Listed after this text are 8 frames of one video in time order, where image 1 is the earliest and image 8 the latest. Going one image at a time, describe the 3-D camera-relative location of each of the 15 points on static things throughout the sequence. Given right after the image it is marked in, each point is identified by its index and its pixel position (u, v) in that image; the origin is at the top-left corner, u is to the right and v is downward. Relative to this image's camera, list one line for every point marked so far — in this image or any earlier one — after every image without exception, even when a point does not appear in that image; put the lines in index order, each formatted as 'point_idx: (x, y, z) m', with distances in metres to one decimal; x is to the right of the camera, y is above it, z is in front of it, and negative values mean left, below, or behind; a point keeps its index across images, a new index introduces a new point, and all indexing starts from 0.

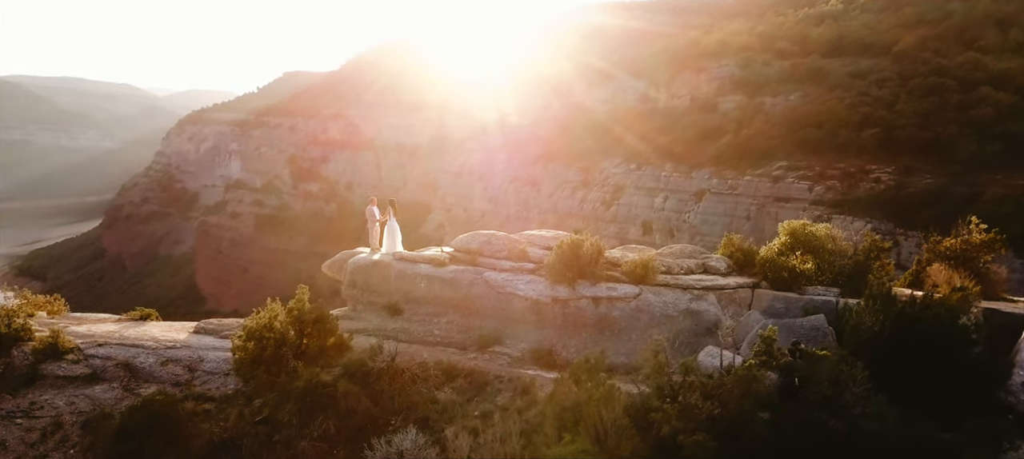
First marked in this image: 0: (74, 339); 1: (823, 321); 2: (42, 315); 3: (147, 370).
0: (-8.0, -2.0, +13.0) m
1: (+4.8, -1.4, +11.2) m
2: (-10.2, -1.8, +15.7) m
3: (-6.2, -2.4, +12.0) m
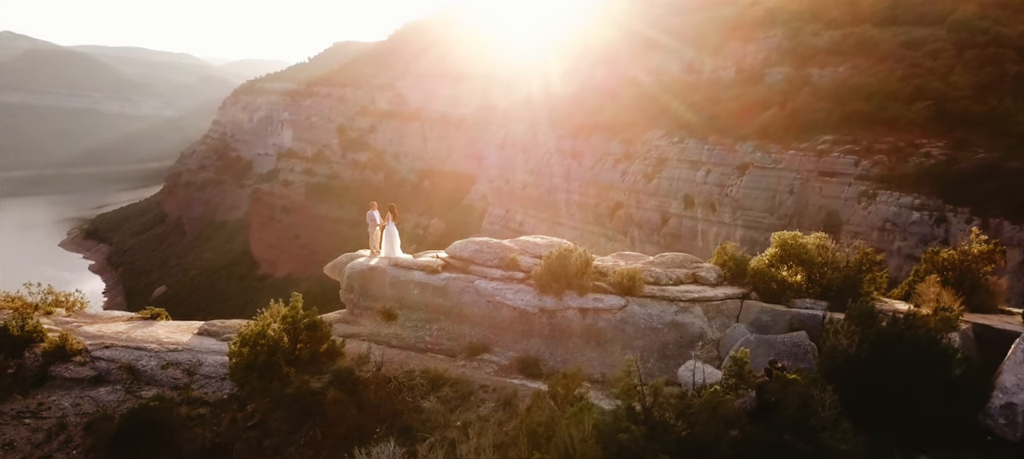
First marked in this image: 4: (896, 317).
0: (-8.1, -2.1, +13.6) m
1: (+4.6, -1.7, +11.2) m
2: (-10.3, -1.8, +16.4) m
3: (-6.4, -2.5, +12.5) m
4: (+5.8, -1.4, +10.9) m
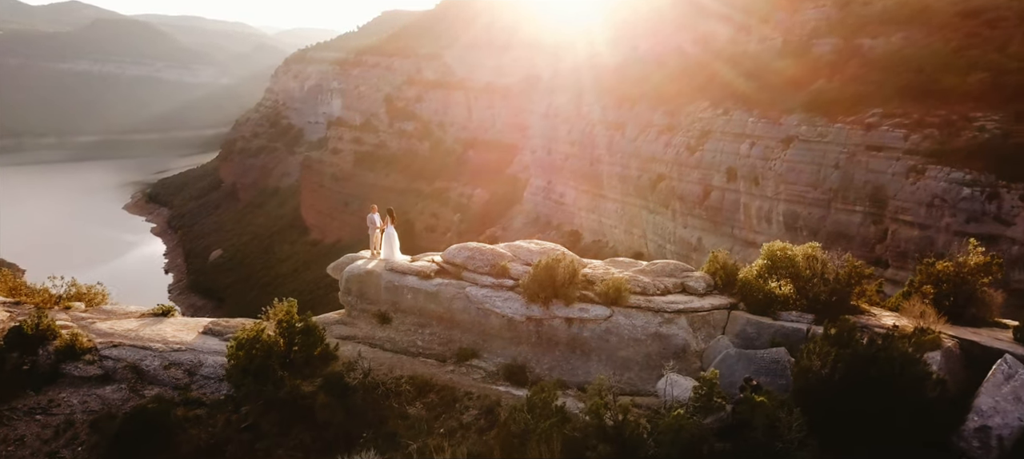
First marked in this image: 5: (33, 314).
0: (-8.3, -2.2, +14.2) m
1: (+4.3, -2.0, +11.3) m
2: (-10.3, -1.8, +17.1) m
3: (-6.6, -2.6, +13.1) m
4: (+5.5, -1.6, +10.9) m
5: (-9.3, -1.7, +14.0) m
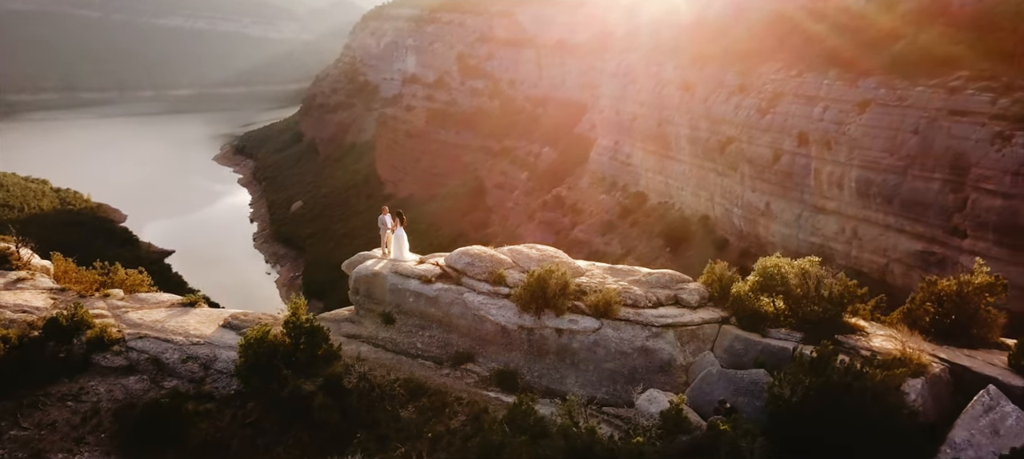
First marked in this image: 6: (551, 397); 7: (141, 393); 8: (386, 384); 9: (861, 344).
0: (-8.3, -2.1, +15.3) m
1: (+4.0, -2.3, +11.4) m
2: (-10.1, -1.6, +18.3) m
3: (-6.7, -2.7, +14.1) m
4: (+5.2, -2.0, +10.9) m
5: (-9.3, -1.6, +15.1) m
6: (+0.7, -2.9, +12.5) m
7: (-7.1, -3.1, +13.7) m
8: (-2.3, -2.8, +12.8) m
9: (+5.9, -2.0, +12.2) m
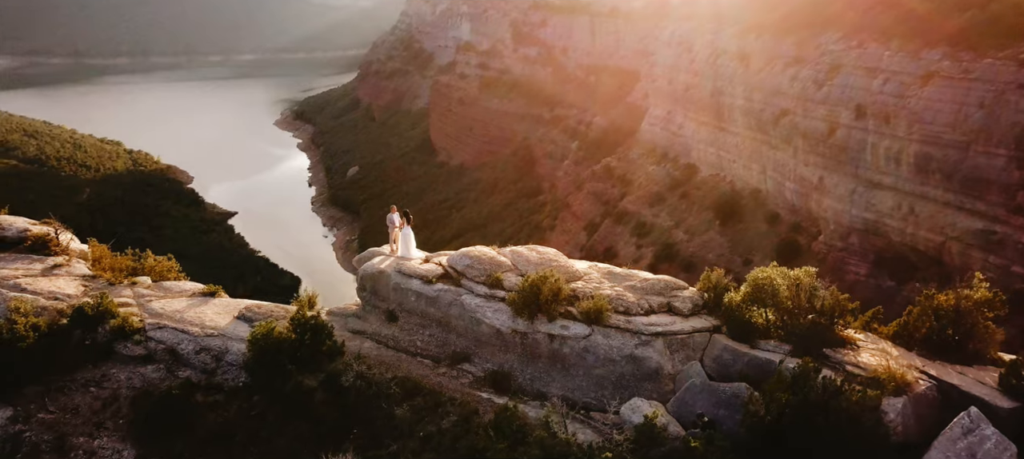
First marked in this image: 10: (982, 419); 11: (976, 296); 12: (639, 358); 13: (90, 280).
0: (-8.3, -2.0, +16.2) m
1: (+3.8, -2.6, +11.6) m
2: (-9.9, -1.3, +19.2) m
3: (-6.8, -2.6, +14.9) m
4: (+5.0, -2.3, +11.0) m
5: (-9.3, -1.5, +16.0) m
6: (+0.5, -3.1, +12.9) m
7: (-7.2, -3.1, +14.5) m
8: (-2.4, -2.9, +13.3) m
9: (+5.8, -2.2, +12.2) m
10: (+6.9, -2.8, +10.6) m
11: (+8.4, -1.2, +13.0) m
12: (+2.3, -2.3, +12.7) m
13: (-11.0, -1.3, +18.7) m
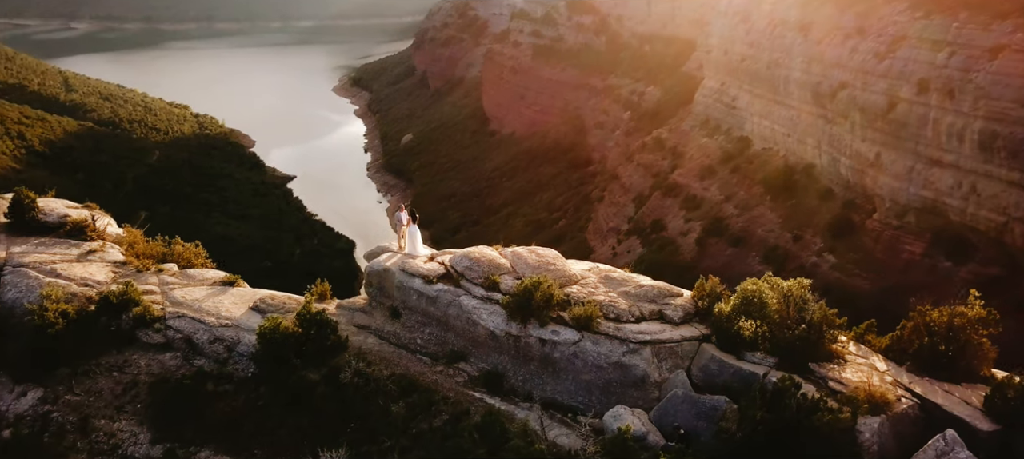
0: (-8.3, -1.8, +17.0) m
1: (+3.5, -2.8, +11.8) m
2: (-9.7, -1.0, +20.2) m
3: (-6.8, -2.5, +15.7) m
4: (+4.7, -2.6, +11.2) m
5: (-9.3, -1.3, +16.9) m
6: (+0.3, -3.2, +13.3) m
7: (-7.3, -3.0, +15.4) m
8: (-2.6, -2.9, +13.9) m
9: (+5.5, -2.5, +12.3) m
10: (+6.6, -3.2, +10.6) m
11: (+8.3, -1.5, +12.9) m
12: (+2.1, -2.5, +13.0) m
13: (-10.8, -1.0, +19.7) m
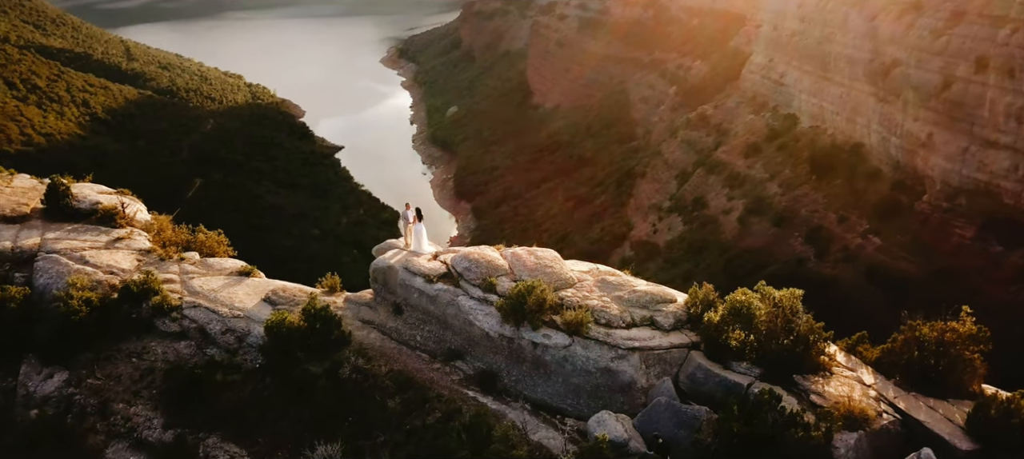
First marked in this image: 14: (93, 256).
0: (-8.2, -1.7, +17.8) m
1: (+3.3, -3.1, +12.1) m
2: (-9.5, -0.7, +21.0) m
3: (-6.9, -2.4, +16.5) m
4: (+4.4, -2.9, +11.3) m
5: (-9.2, -1.1, +17.8) m
6: (+0.1, -3.4, +13.7) m
7: (-7.4, -2.9, +16.2) m
8: (-2.7, -3.0, +14.5) m
9: (+5.3, -2.8, +12.5) m
10: (+6.3, -3.5, +10.7) m
11: (+8.1, -1.8, +12.9) m
12: (+1.9, -2.6, +13.3) m
13: (-10.6, -0.7, +20.6) m
14: (-11.5, -0.7, +19.7) m
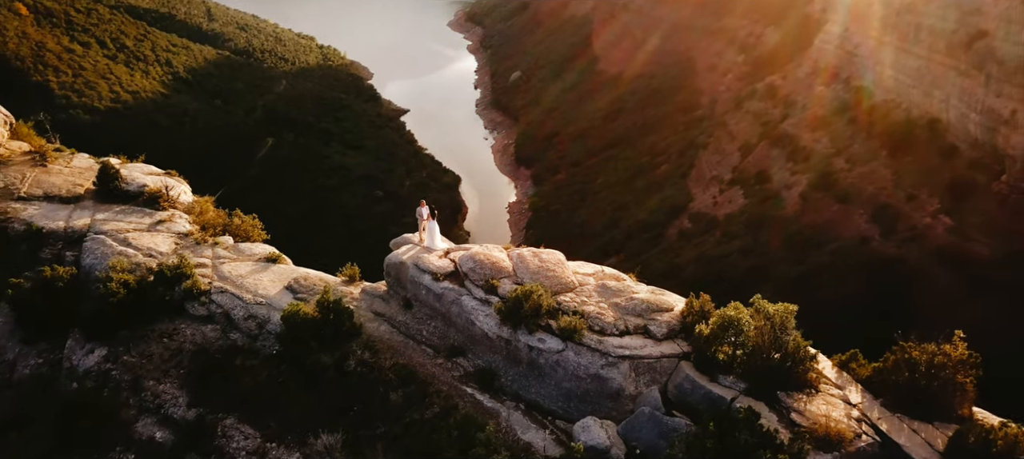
0: (-8.0, -1.4, +19.0) m
1: (+3.0, -3.4, +12.4) m
2: (-8.9, -0.3, +22.2) m
3: (-6.7, -2.2, +17.5) m
4: (+4.1, -3.3, +11.6) m
5: (-8.9, -0.8, +19.0) m
6: (0.0, -3.5, +14.3) m
7: (-7.3, -2.7, +17.3) m
8: (-2.7, -3.0, +15.3) m
9: (+5.1, -3.1, +12.6) m
10: (+5.9, -4.0, +10.9) m
11: (+7.9, -2.3, +12.8) m
12: (+1.7, -2.9, +13.8) m
13: (-10.1, -0.2, +21.9) m
14: (-11.1, -0.3, +21.0) m
